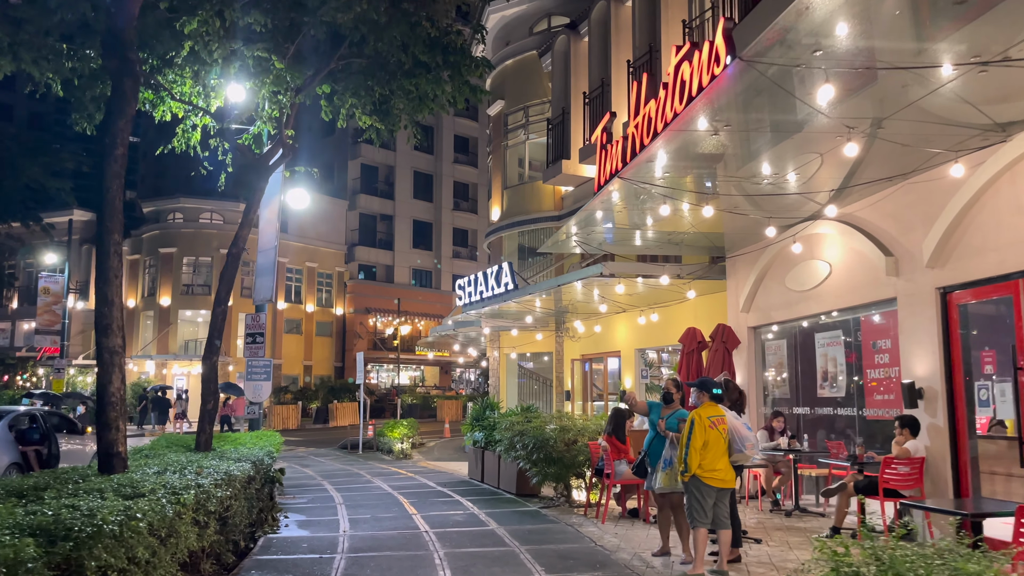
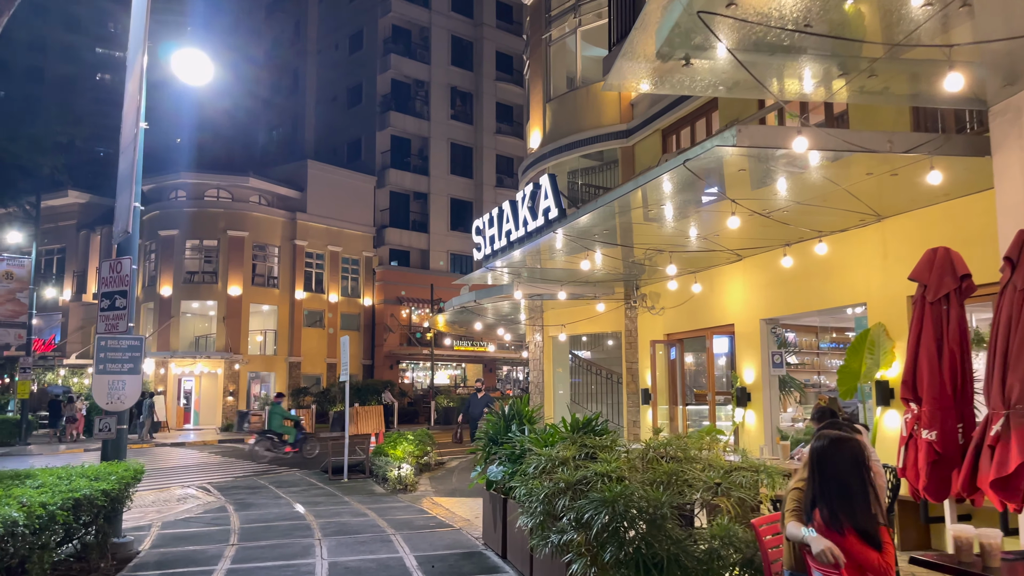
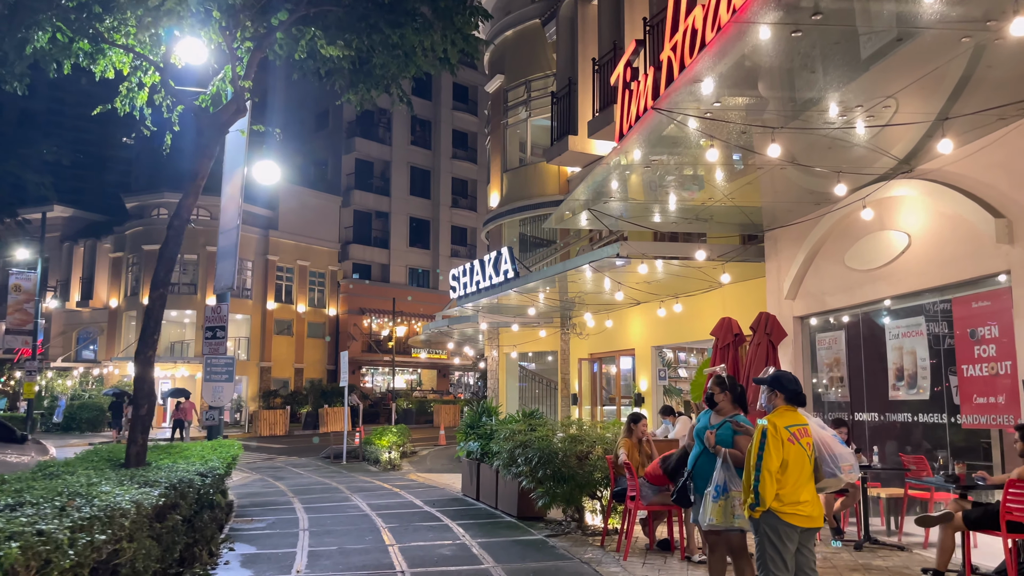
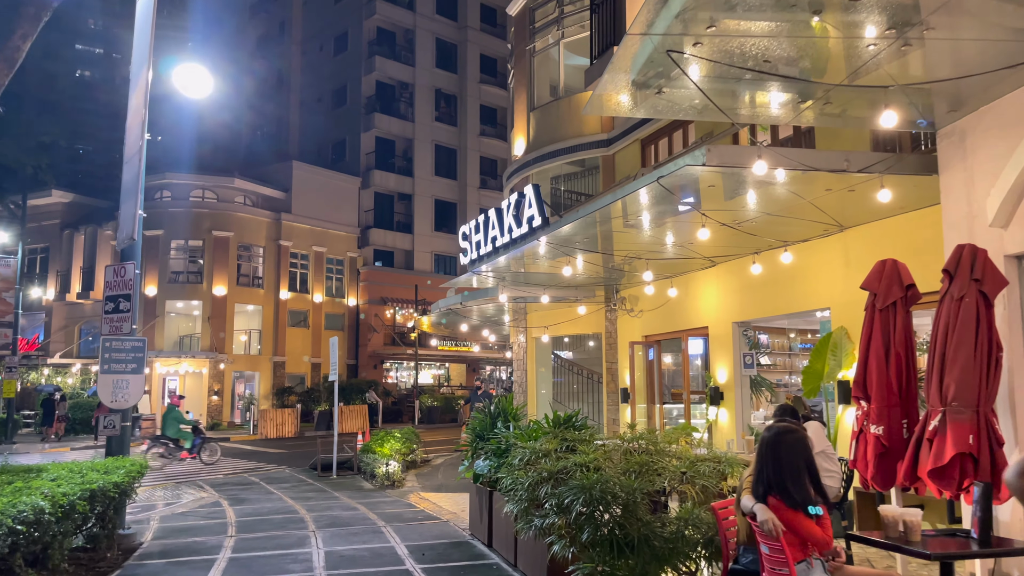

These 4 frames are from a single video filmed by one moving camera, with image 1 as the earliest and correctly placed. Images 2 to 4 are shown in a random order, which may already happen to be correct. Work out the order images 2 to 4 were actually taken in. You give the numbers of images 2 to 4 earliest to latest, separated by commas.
3, 4, 2
